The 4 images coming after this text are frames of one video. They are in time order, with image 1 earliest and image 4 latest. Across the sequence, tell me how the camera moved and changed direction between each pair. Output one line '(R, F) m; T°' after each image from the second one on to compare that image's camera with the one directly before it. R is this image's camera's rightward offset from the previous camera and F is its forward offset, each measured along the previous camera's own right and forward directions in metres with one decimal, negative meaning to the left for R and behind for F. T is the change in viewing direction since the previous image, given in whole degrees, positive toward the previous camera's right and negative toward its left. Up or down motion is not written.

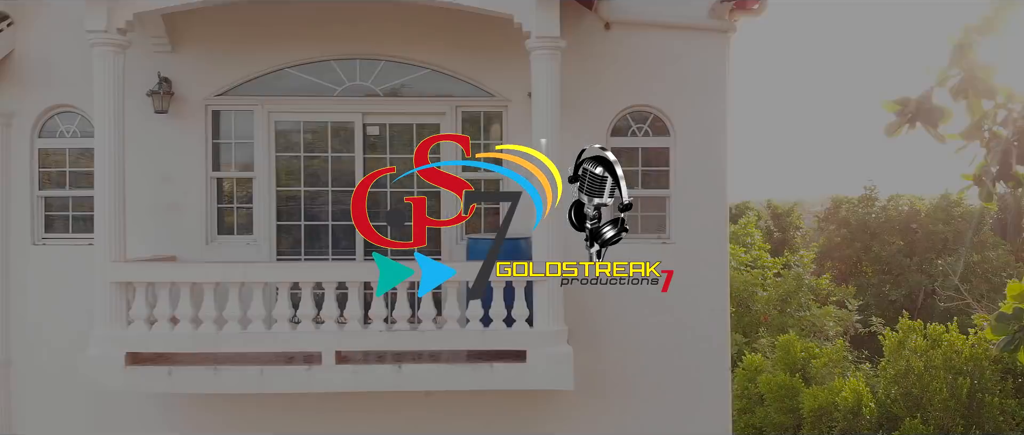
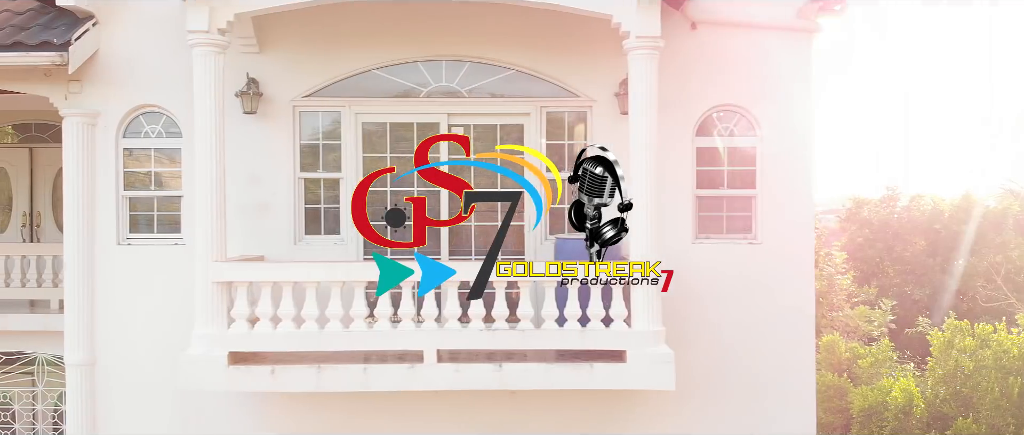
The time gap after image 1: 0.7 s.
(-0.7, 0.0) m; 0°
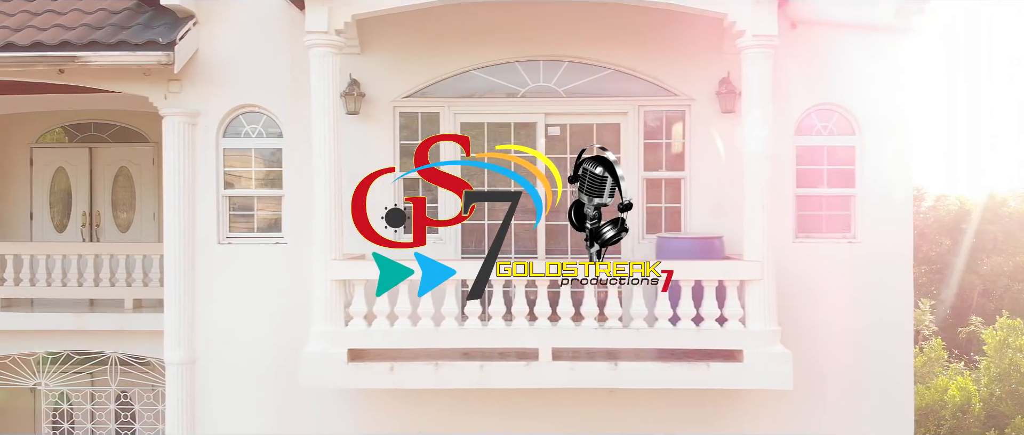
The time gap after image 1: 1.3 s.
(-0.8, 0.0) m; 0°
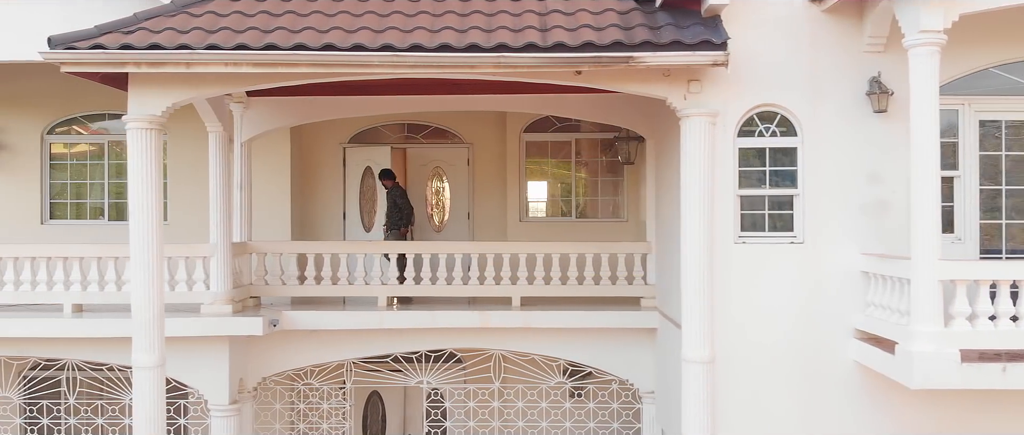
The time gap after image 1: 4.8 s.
(-4.3, 0.0) m; +1°
